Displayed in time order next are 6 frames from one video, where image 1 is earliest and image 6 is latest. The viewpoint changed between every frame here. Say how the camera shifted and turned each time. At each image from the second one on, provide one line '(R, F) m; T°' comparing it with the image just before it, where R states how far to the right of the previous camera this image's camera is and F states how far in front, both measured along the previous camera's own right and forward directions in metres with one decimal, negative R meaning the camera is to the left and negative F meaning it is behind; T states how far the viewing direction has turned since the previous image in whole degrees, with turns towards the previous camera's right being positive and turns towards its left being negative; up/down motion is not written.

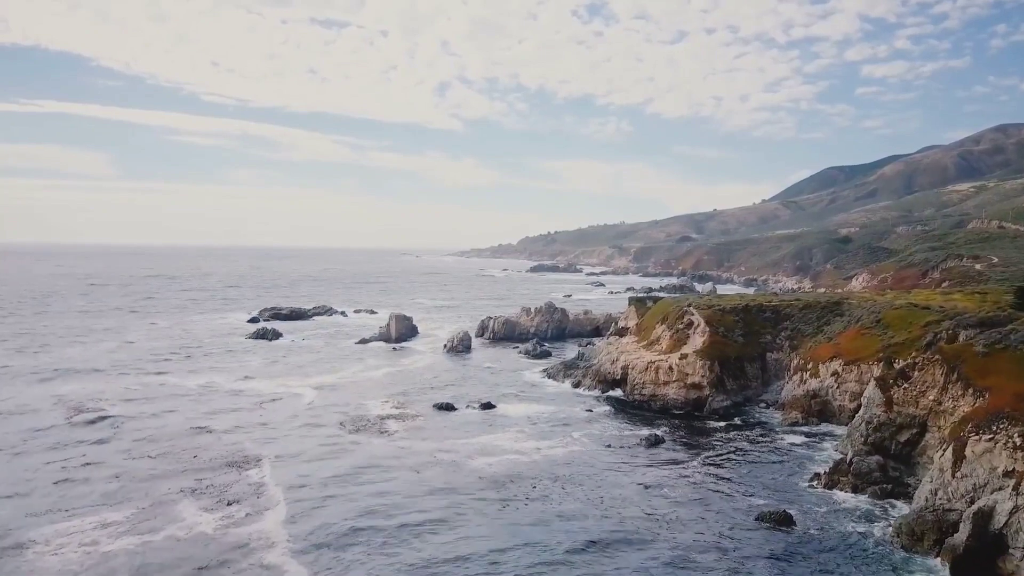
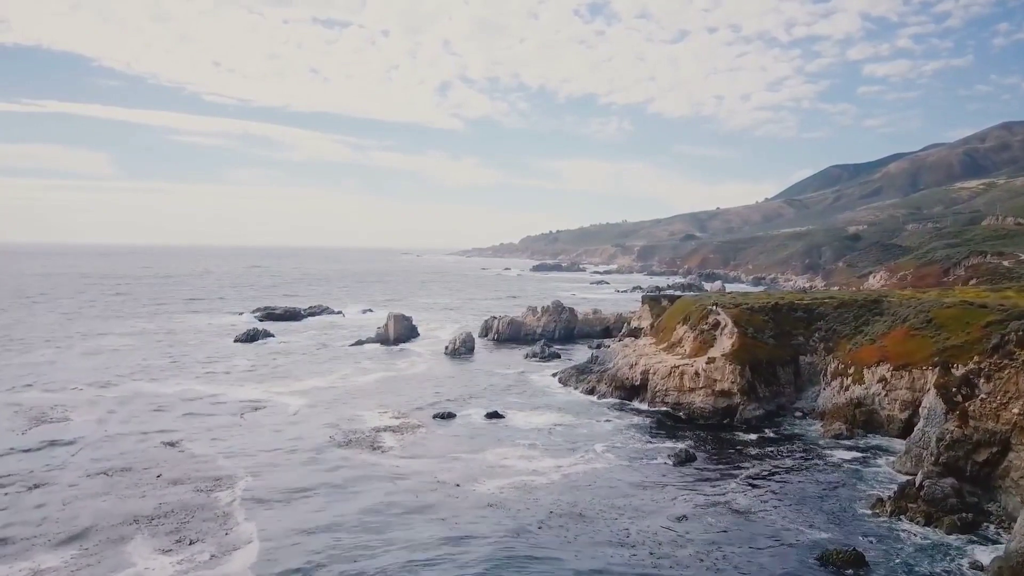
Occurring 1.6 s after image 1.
(-0.6, +5.5) m; 0°
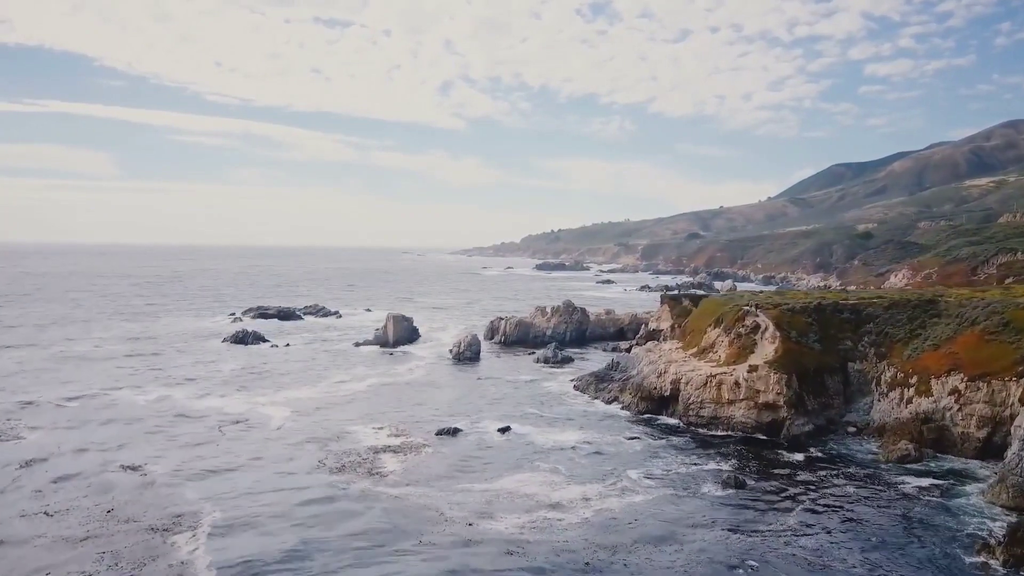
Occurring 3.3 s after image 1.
(-0.9, +6.2) m; 0°
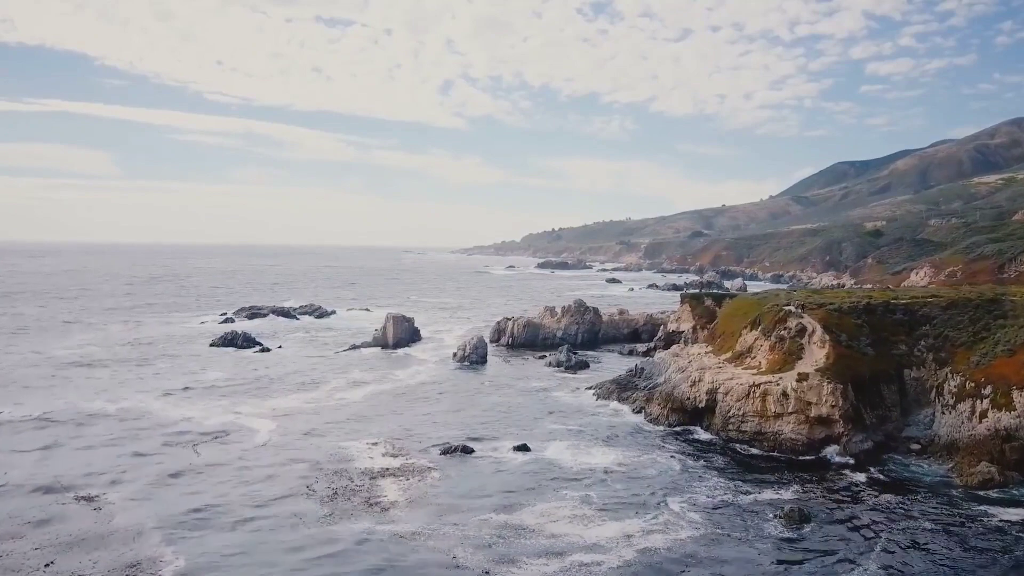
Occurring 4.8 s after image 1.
(-1.0, +5.6) m; 0°
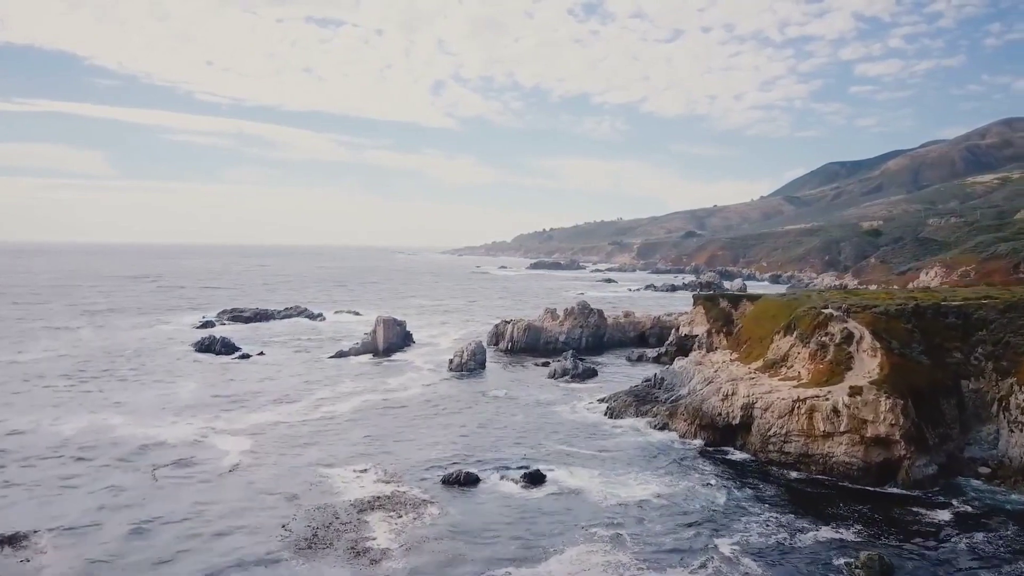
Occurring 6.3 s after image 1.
(-0.9, +5.5) m; +1°
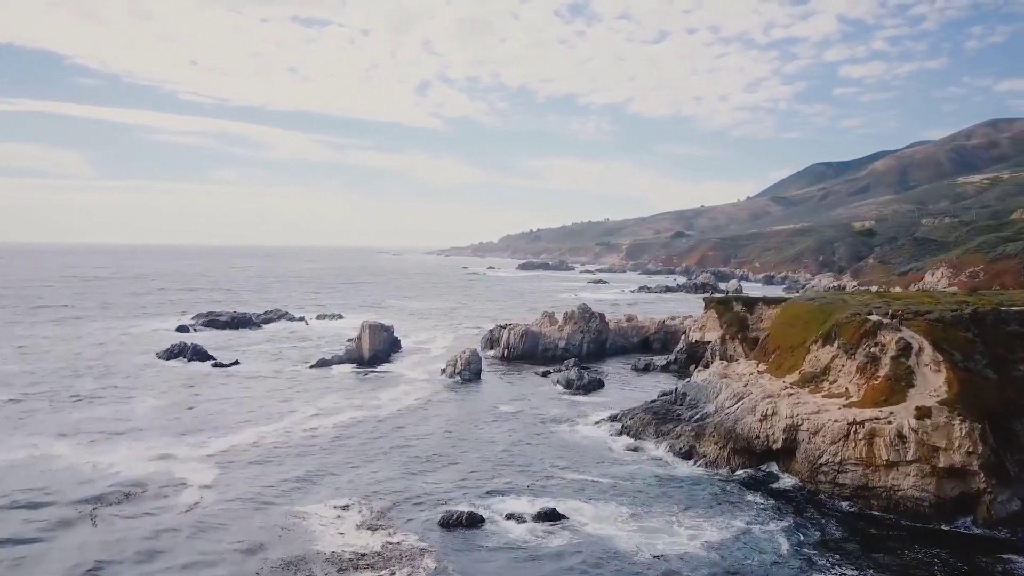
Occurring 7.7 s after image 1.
(-1.0, +5.5) m; +1°
